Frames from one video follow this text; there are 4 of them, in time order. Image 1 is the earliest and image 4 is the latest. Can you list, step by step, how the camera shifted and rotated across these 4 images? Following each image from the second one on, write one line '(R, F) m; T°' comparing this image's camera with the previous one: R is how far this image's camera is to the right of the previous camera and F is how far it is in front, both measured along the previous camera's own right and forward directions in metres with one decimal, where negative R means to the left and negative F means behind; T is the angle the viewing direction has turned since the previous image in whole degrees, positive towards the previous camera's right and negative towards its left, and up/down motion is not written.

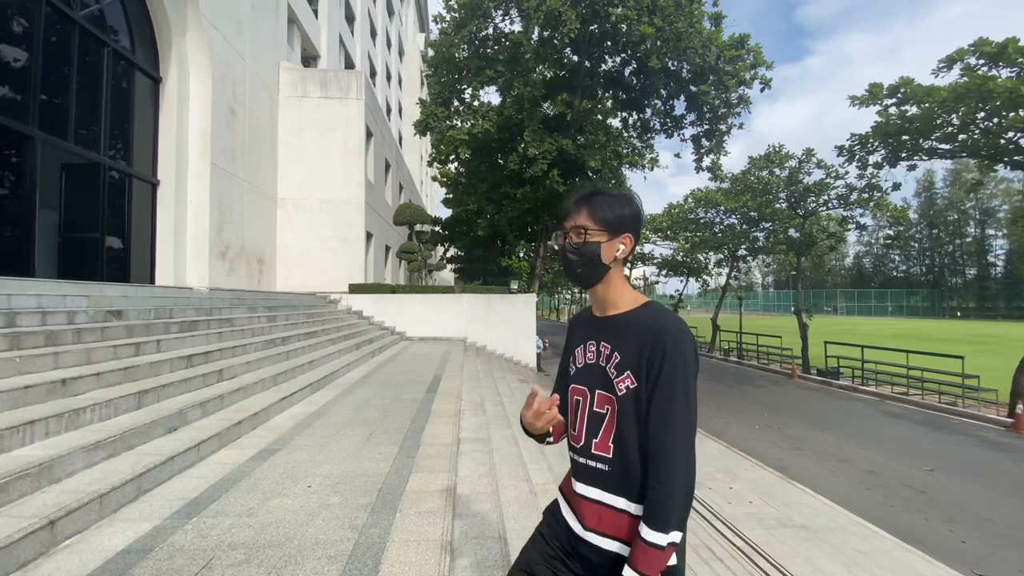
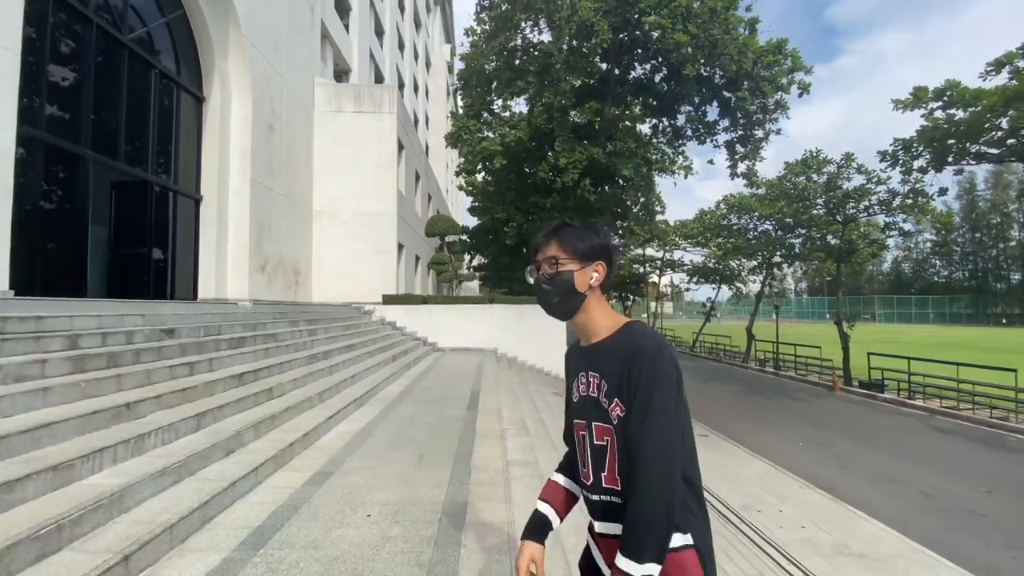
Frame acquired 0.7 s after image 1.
(-0.2, +0.1) m; -3°
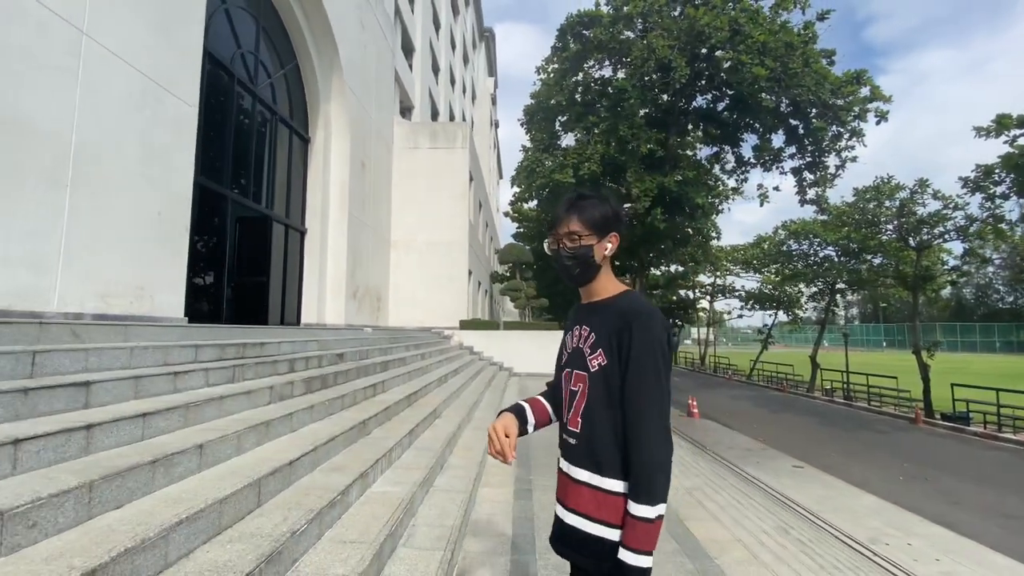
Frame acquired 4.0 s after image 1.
(-1.2, -0.4) m; -4°
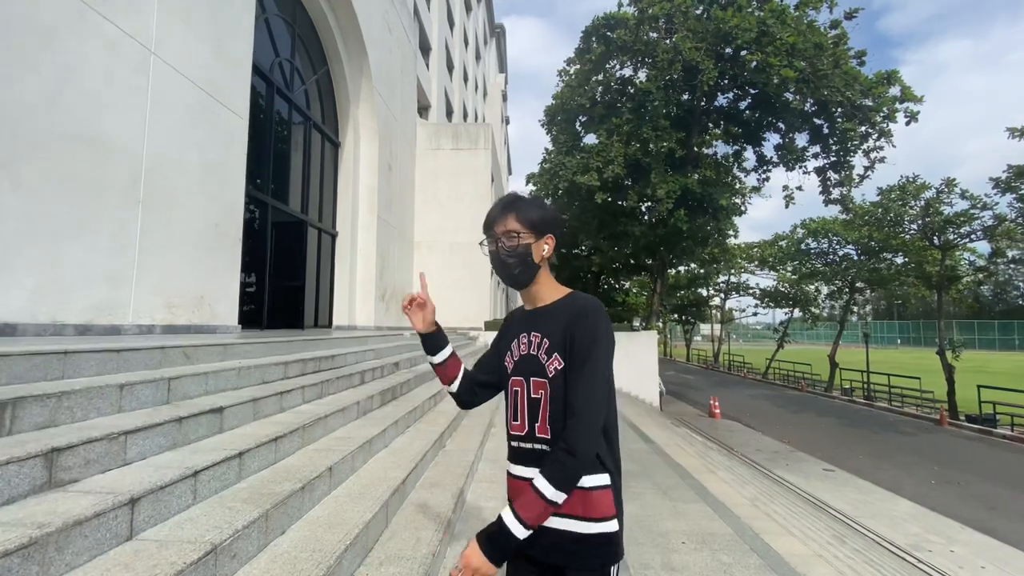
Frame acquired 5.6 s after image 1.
(-0.5, -0.1) m; -1°
